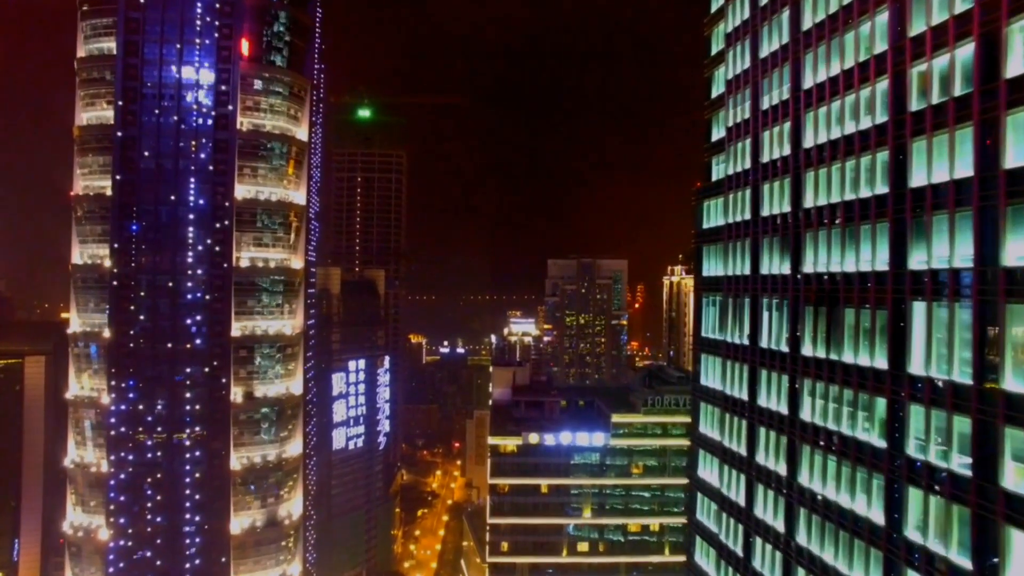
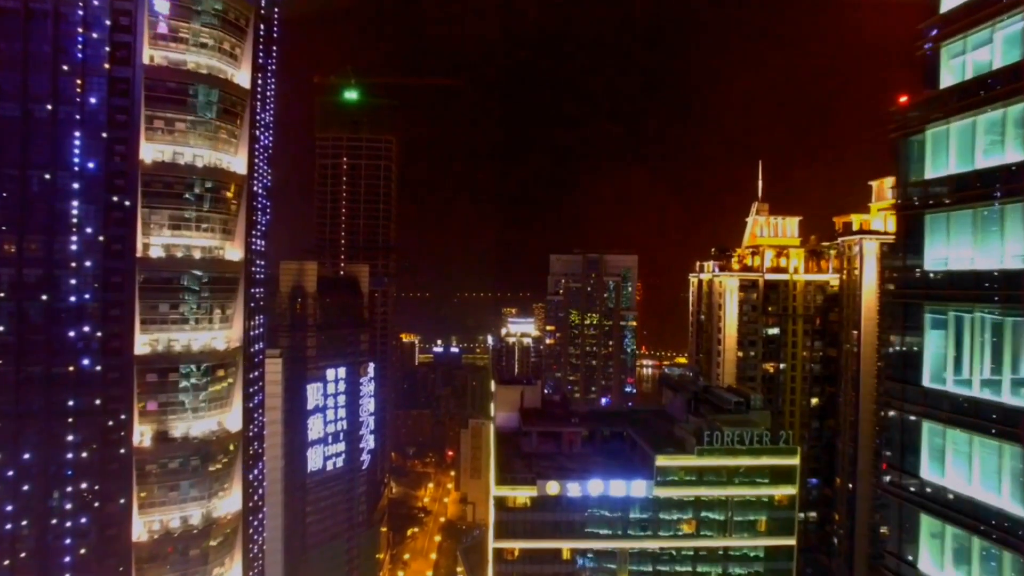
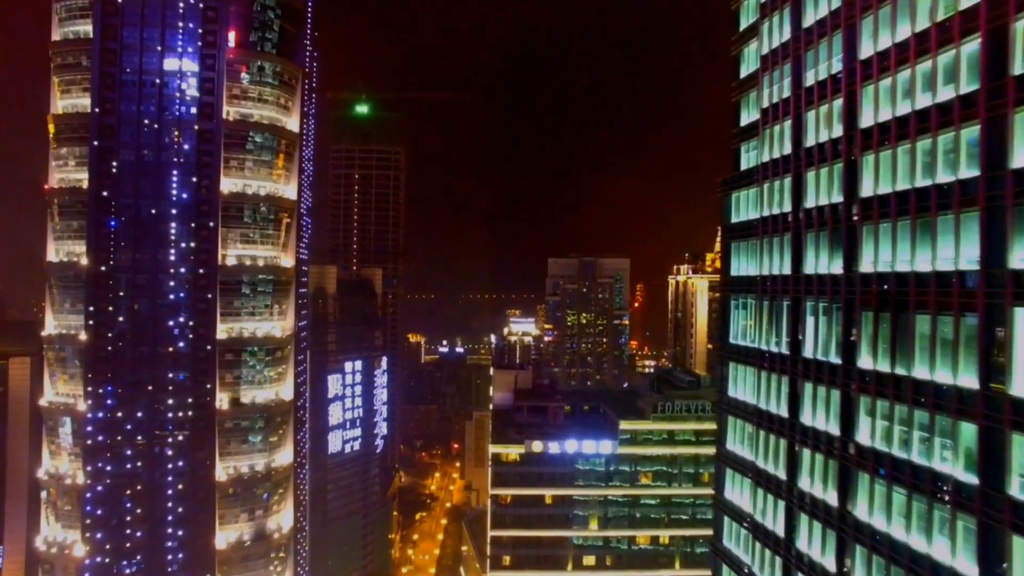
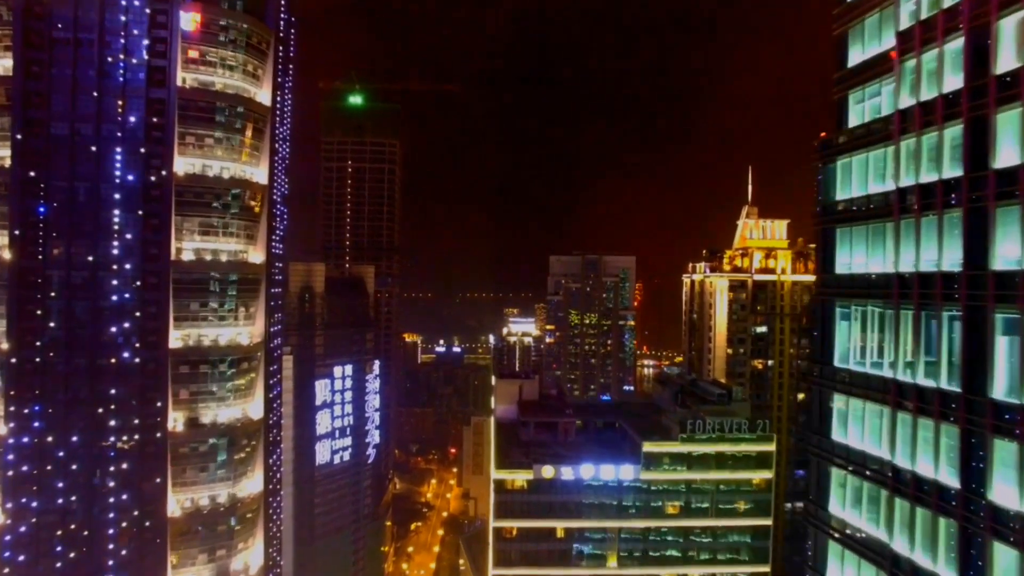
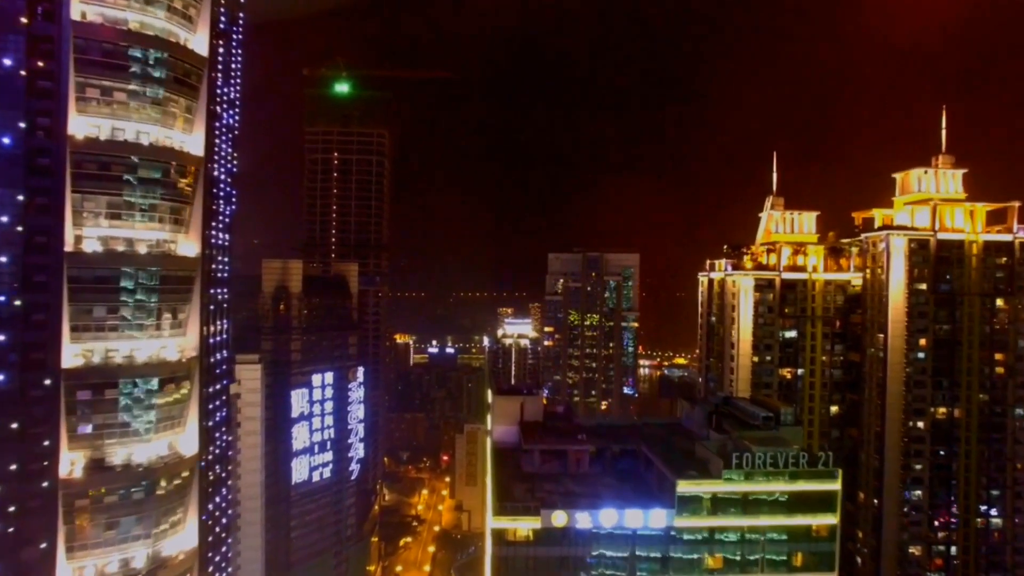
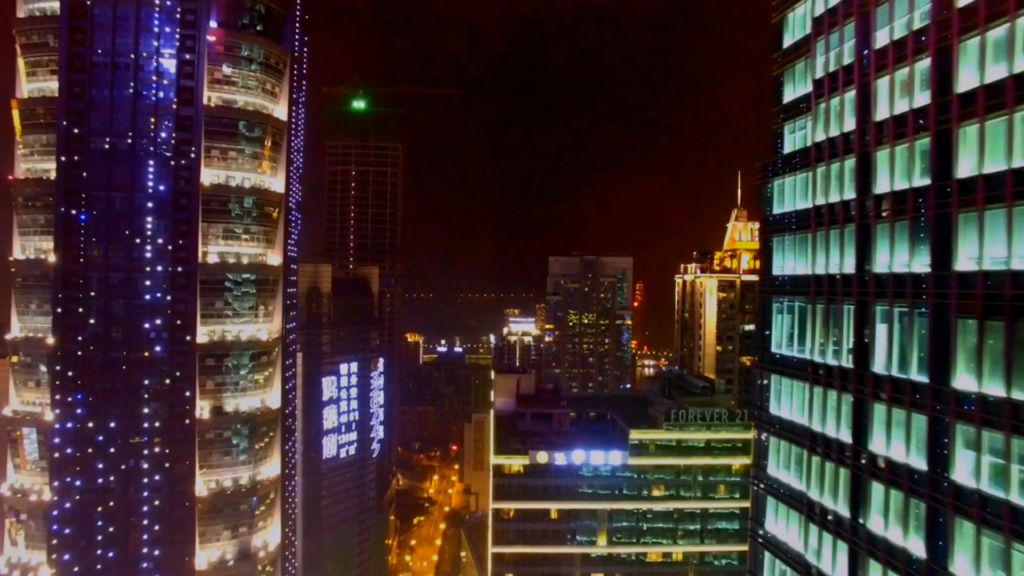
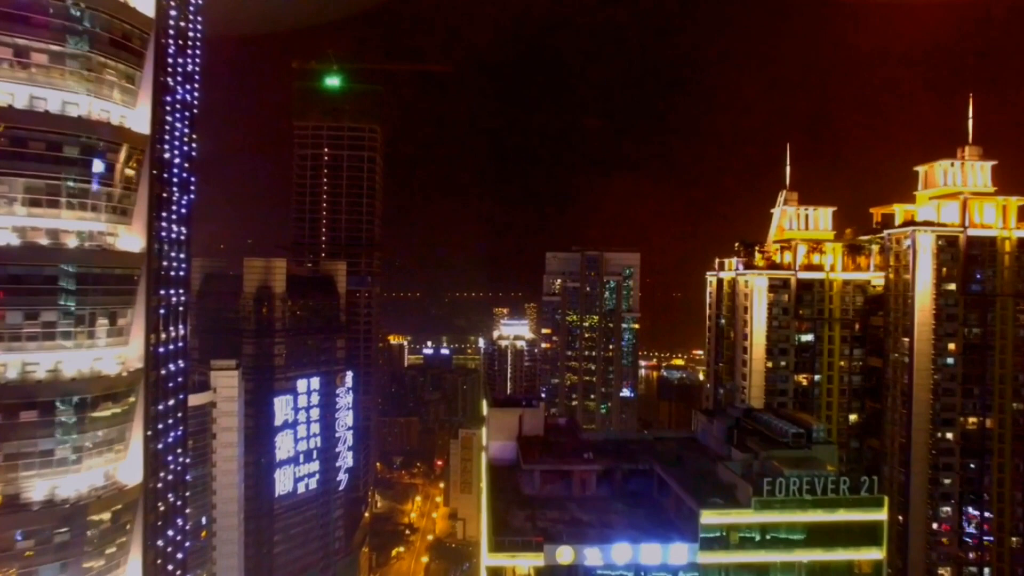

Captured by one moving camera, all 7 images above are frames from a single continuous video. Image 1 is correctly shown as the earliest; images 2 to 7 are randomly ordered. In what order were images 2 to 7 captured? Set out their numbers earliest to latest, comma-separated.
3, 6, 4, 2, 5, 7
